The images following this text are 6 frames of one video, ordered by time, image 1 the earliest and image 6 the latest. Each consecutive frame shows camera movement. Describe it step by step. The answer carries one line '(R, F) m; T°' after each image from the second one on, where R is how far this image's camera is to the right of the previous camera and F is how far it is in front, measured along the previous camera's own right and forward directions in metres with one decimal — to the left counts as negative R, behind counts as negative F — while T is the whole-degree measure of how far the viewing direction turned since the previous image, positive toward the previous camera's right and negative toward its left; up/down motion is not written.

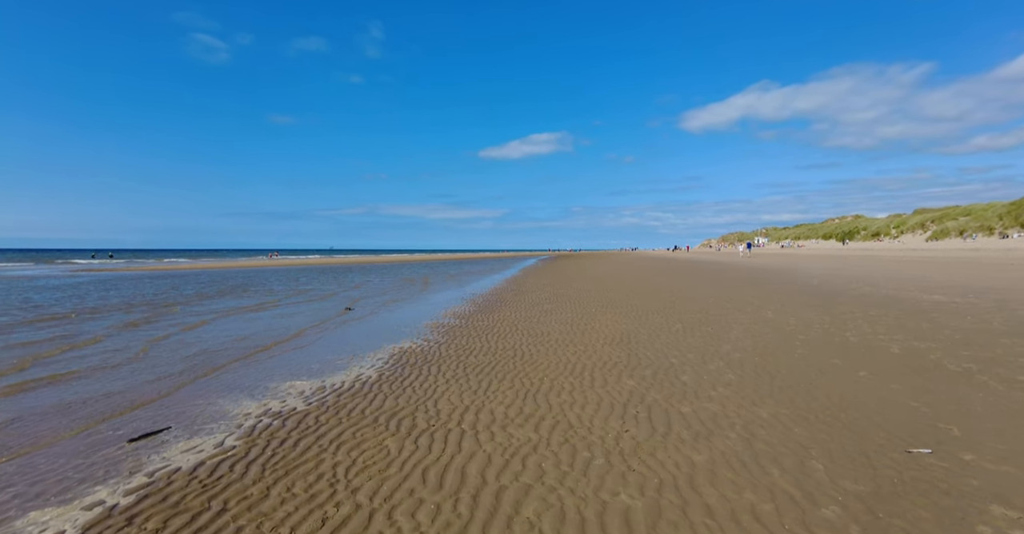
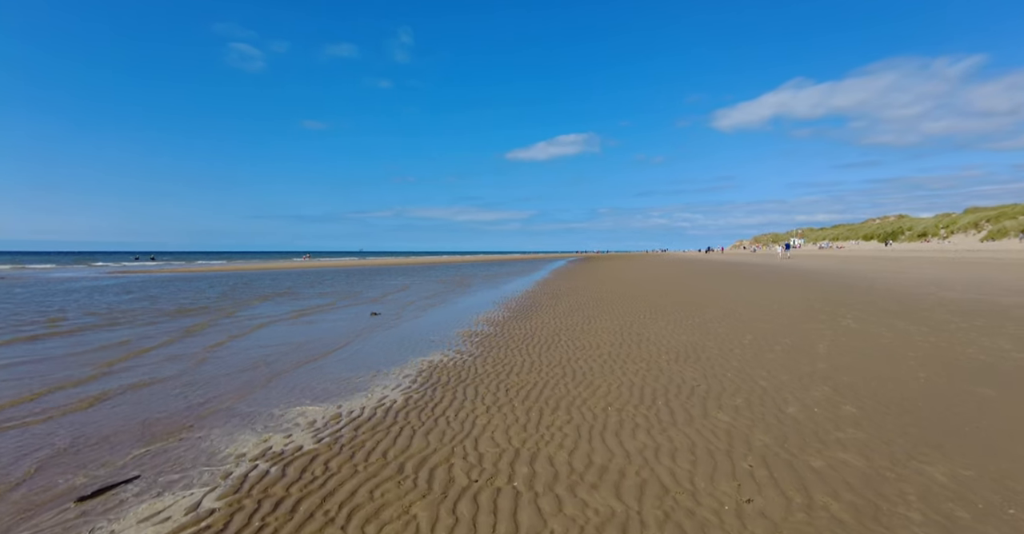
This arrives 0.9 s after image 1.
(-0.5, +1.5) m; -3°
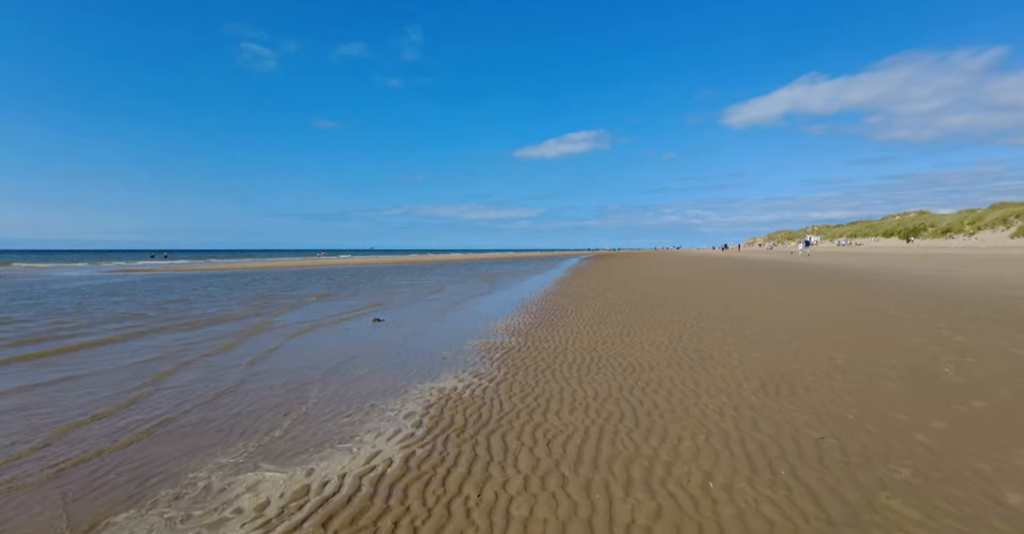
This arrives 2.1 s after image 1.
(-0.4, +2.2) m; -1°
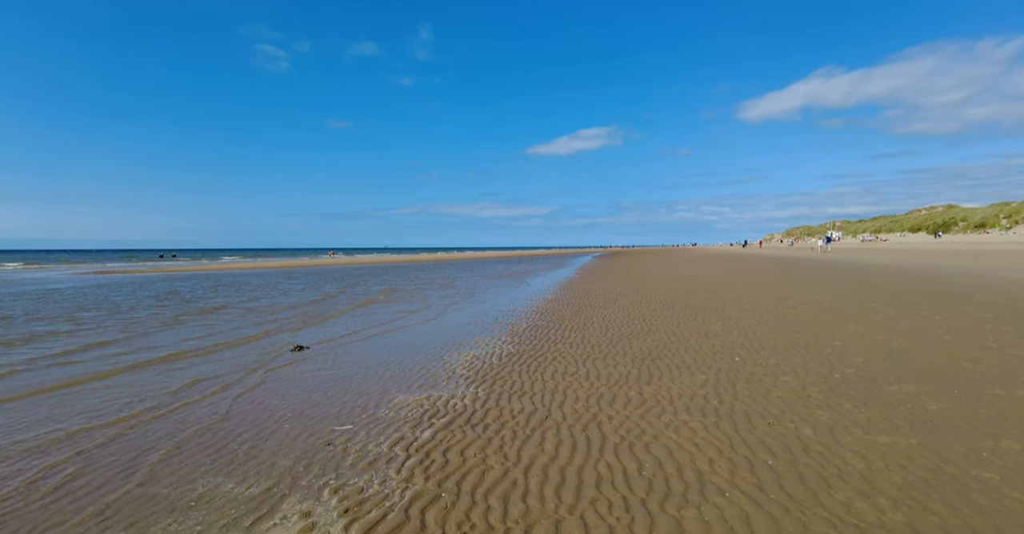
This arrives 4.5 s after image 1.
(+1.0, +4.2) m; -2°
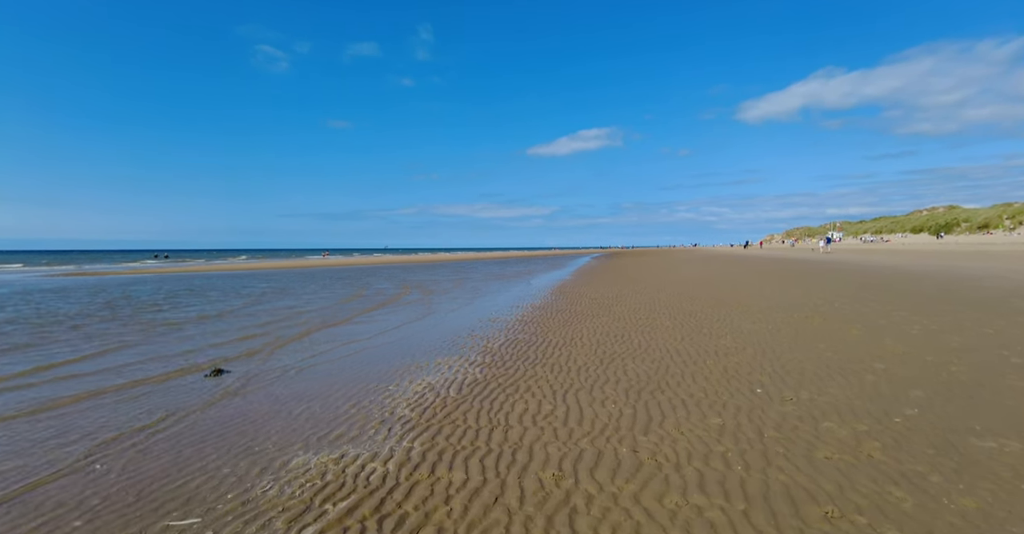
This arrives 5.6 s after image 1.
(+0.7, +2.1) m; 0°
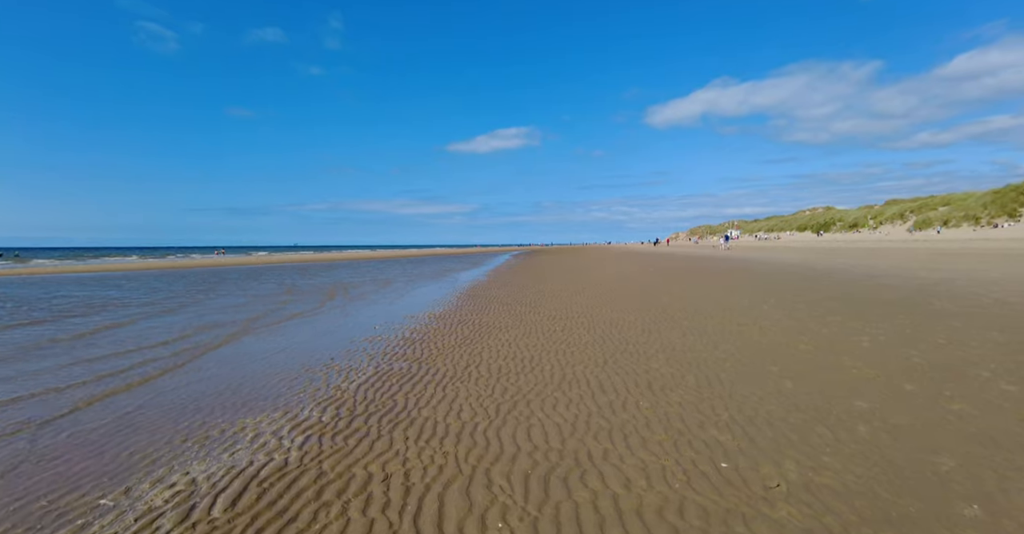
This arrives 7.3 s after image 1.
(+1.2, +3.3) m; +10°
